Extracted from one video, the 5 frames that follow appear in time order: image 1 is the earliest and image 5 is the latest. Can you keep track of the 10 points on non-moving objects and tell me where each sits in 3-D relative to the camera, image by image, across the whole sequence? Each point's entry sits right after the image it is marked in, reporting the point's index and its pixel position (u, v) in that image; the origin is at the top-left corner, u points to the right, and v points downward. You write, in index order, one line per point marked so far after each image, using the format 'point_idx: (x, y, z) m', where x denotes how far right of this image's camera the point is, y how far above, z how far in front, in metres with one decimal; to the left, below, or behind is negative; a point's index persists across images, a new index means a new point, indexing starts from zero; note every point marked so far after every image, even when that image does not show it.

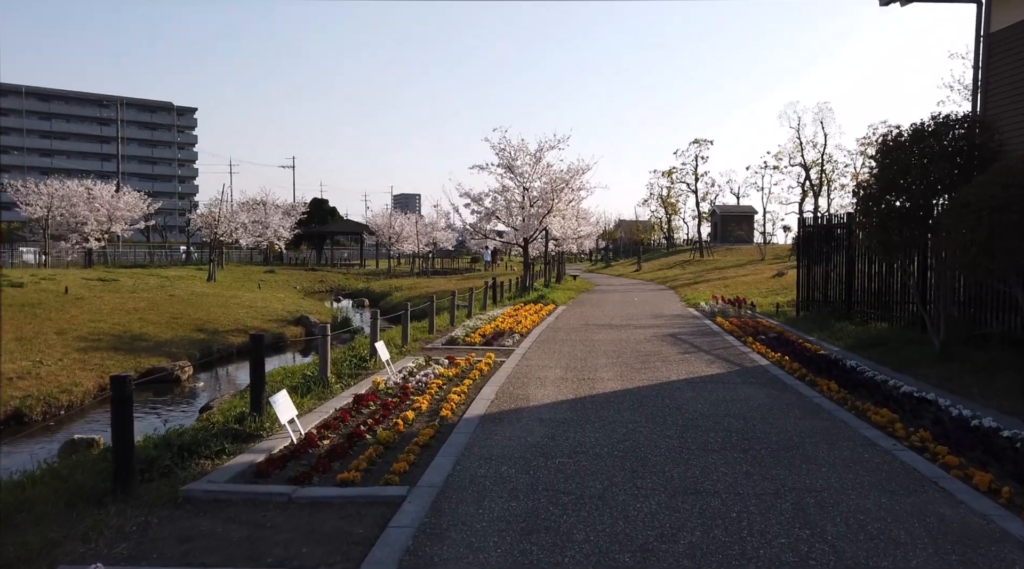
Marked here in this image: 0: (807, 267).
0: (+6.7, +0.4, +18.3) m
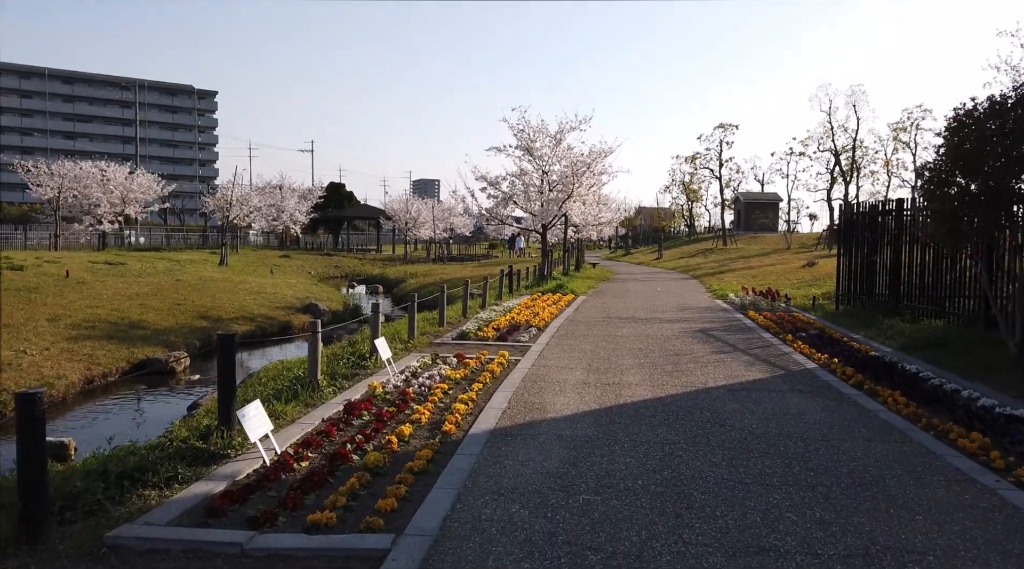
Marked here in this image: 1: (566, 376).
0: (+7.1, +0.6, +17.0) m
1: (+0.6, -1.1, +9.4) m
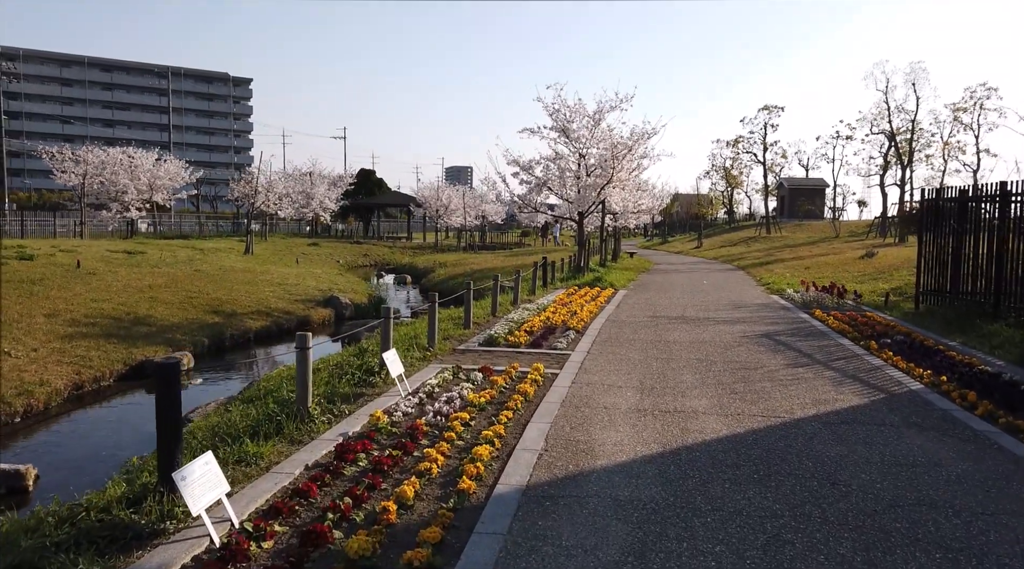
0: (+7.7, +0.6, +15.0) m
1: (+1.0, -1.1, +7.7) m
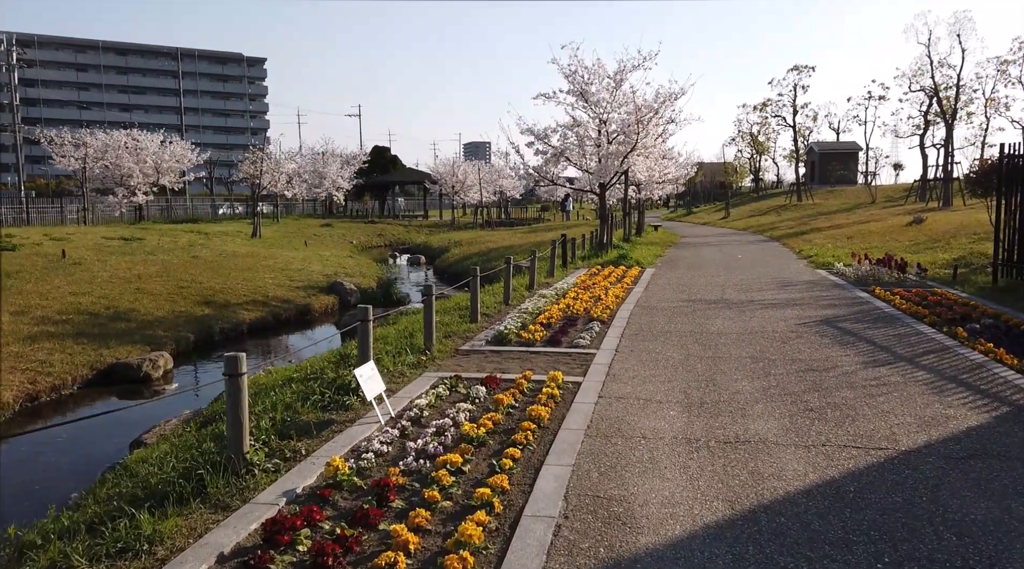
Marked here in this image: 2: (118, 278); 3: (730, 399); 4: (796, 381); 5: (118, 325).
0: (+7.9, +1.1, +13.0) m
1: (+1.0, -1.0, +5.9) m
2: (-8.9, 0.0, +18.4) m
3: (+1.8, -0.9, +6.7) m
4: (+2.5, -0.8, +7.2) m
5: (-7.0, -0.8, +14.5) m
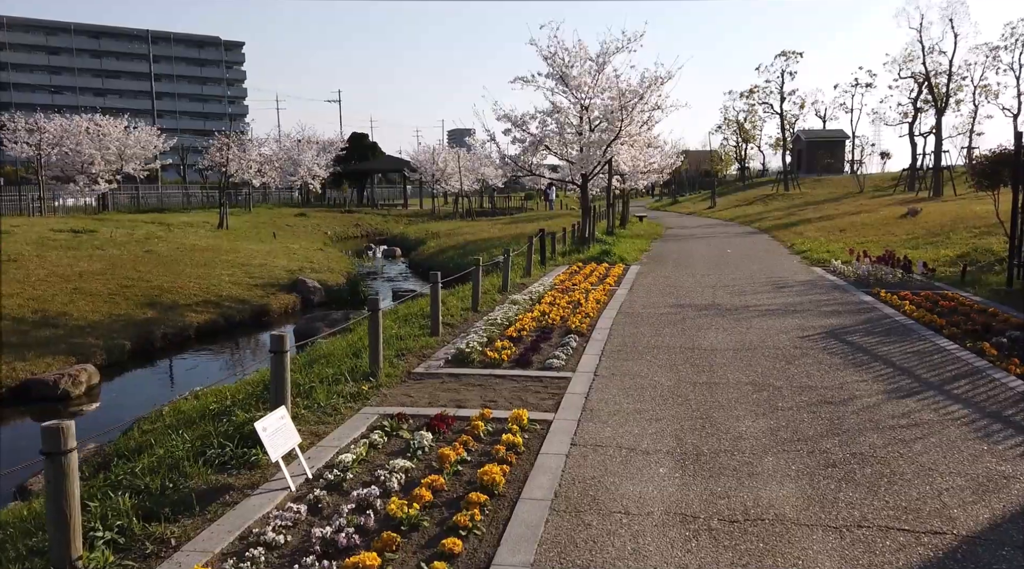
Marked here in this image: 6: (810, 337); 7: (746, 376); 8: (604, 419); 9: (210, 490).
0: (+7.5, +1.1, +11.8) m
1: (+0.7, -1.2, +4.6) m
2: (-9.5, +0.1, +16.9) m
3: (+1.5, -1.1, +5.4) m
4: (+2.2, -1.0, +6.0) m
5: (-7.5, -0.8, +13.1) m
6: (+3.3, -0.6, +9.1) m
7: (+2.1, -0.8, +7.4) m
8: (+0.7, -1.0, +6.1) m
9: (-1.8, -1.2, +4.6) m
